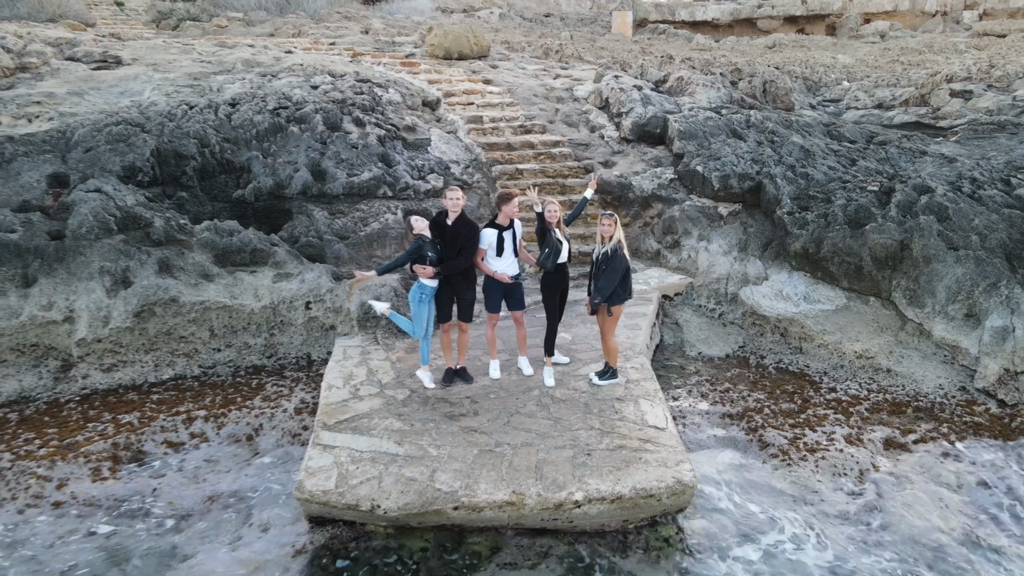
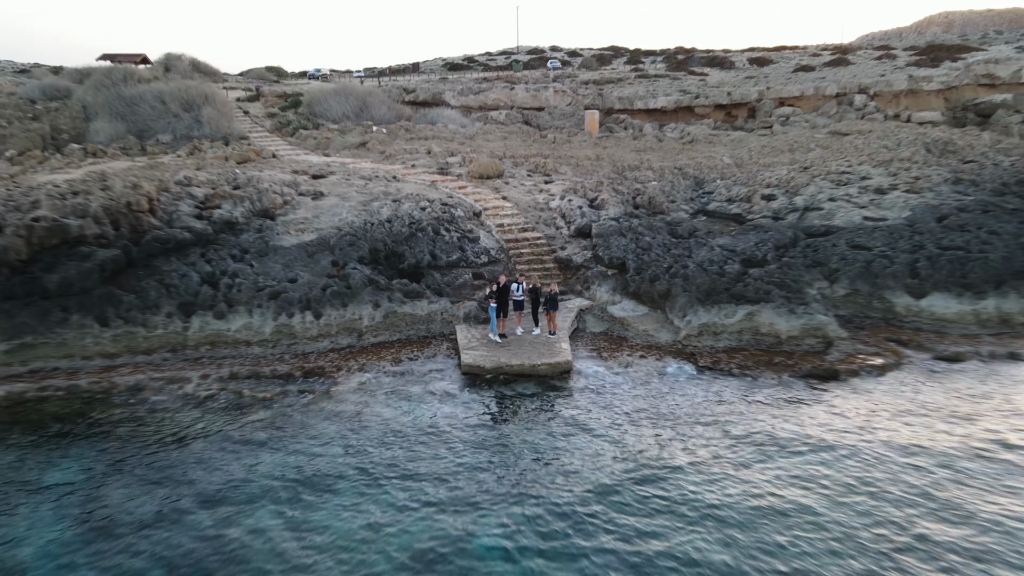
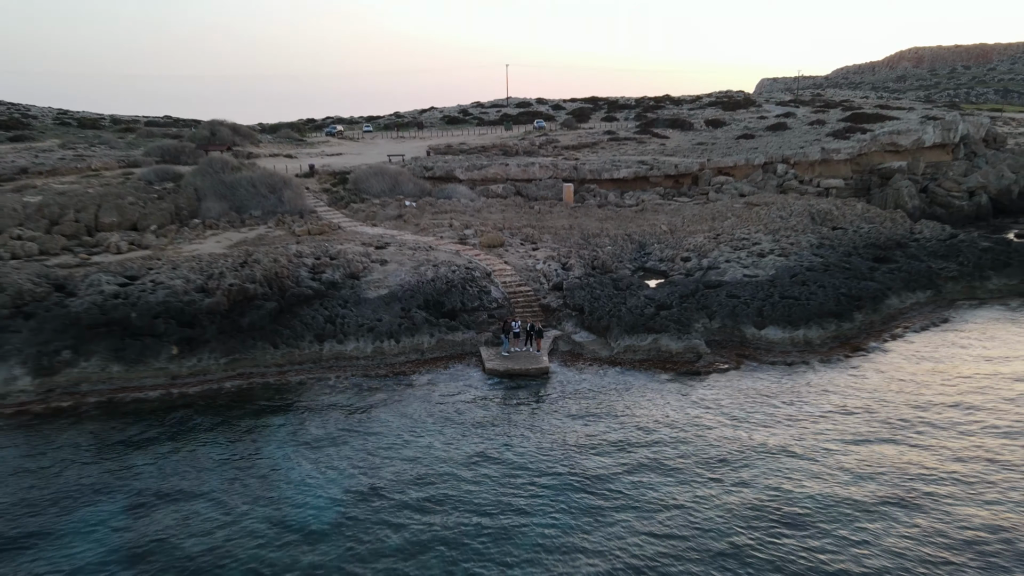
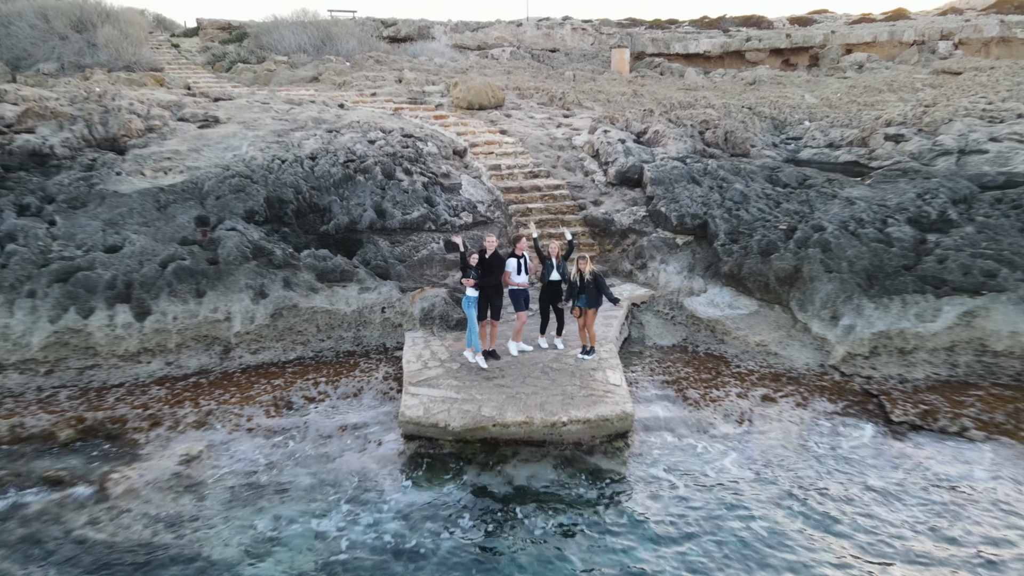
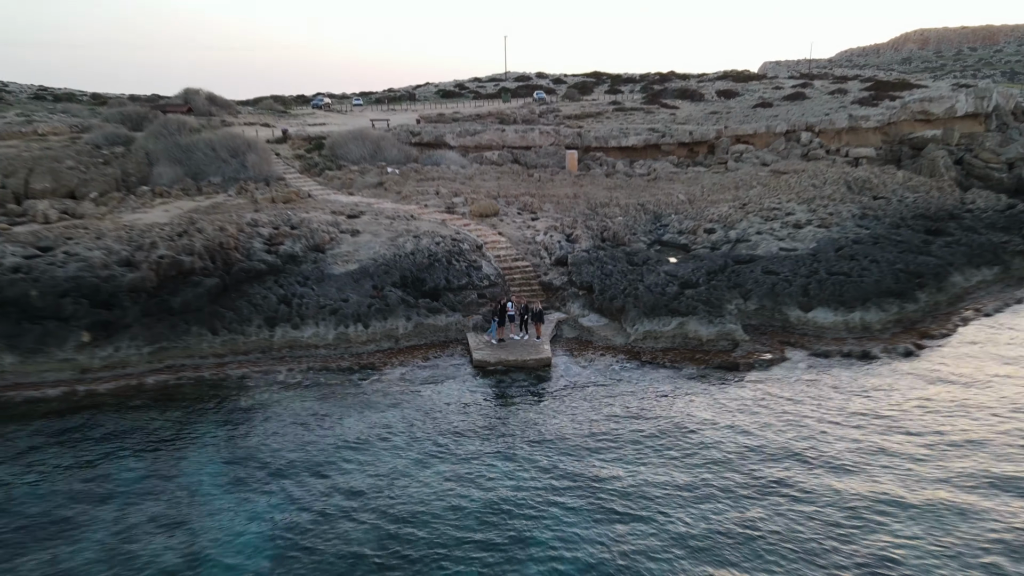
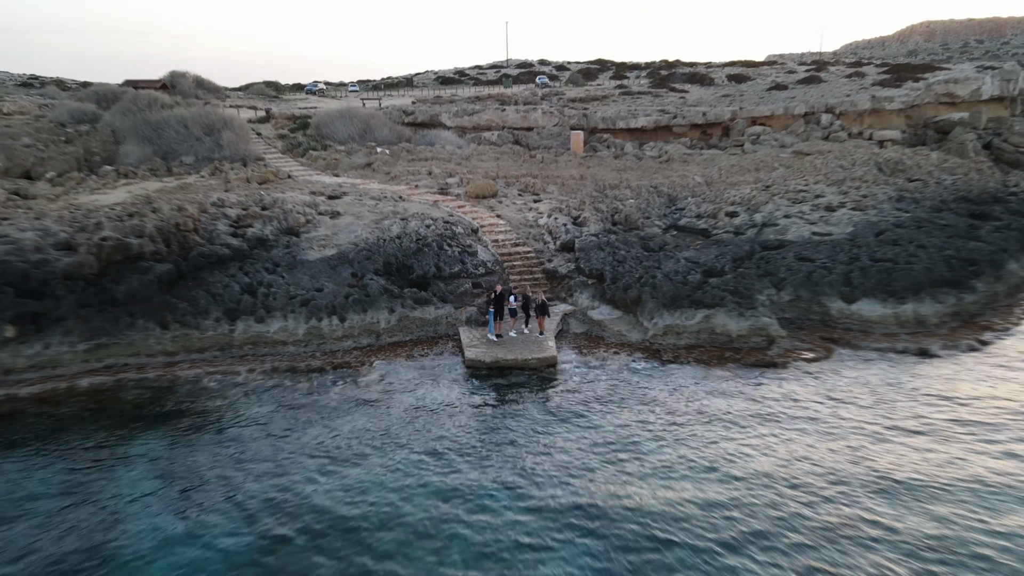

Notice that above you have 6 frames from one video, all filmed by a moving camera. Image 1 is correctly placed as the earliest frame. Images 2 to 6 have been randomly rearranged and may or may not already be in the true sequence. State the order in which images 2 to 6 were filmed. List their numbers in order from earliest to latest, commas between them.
4, 2, 6, 5, 3
